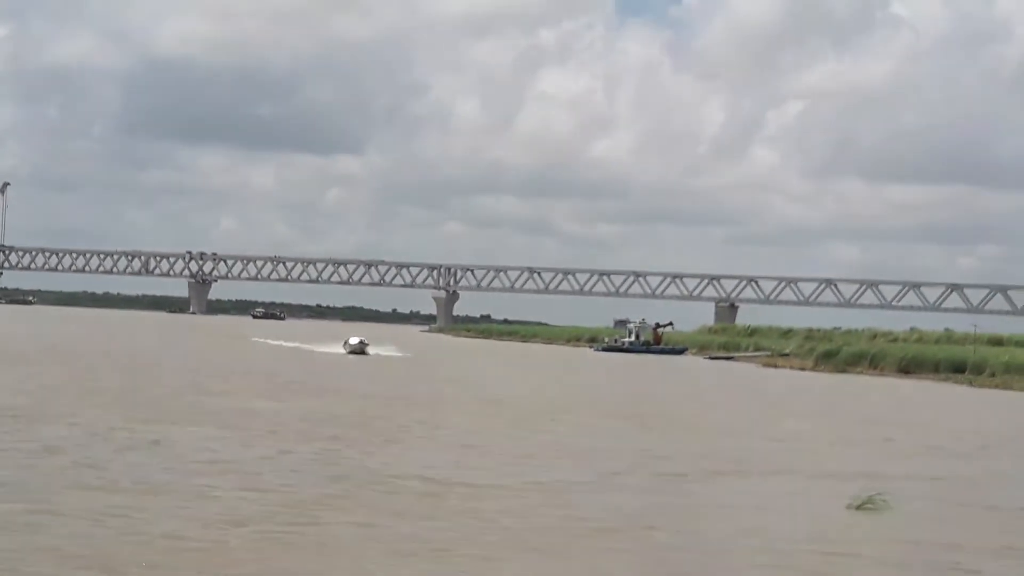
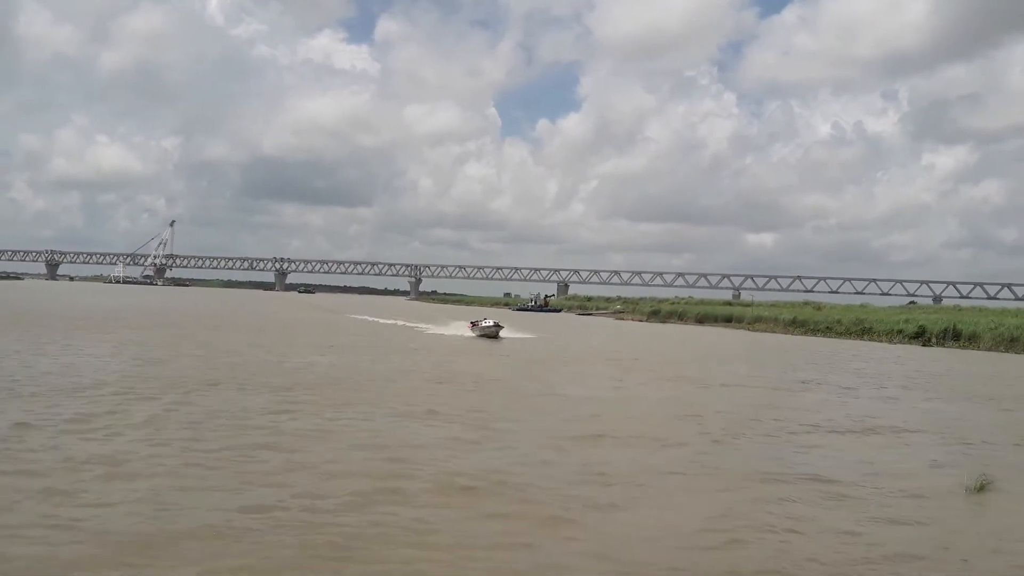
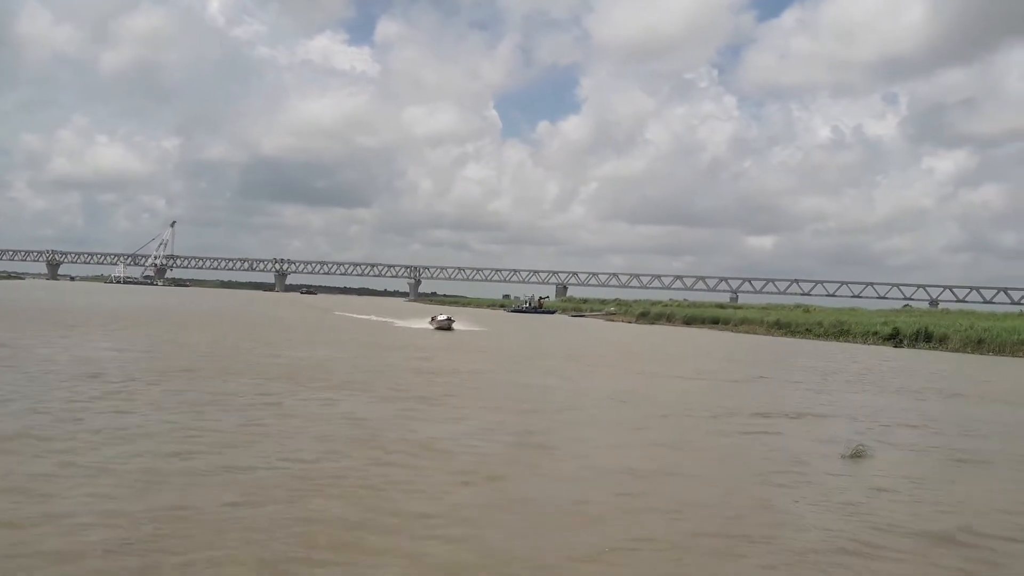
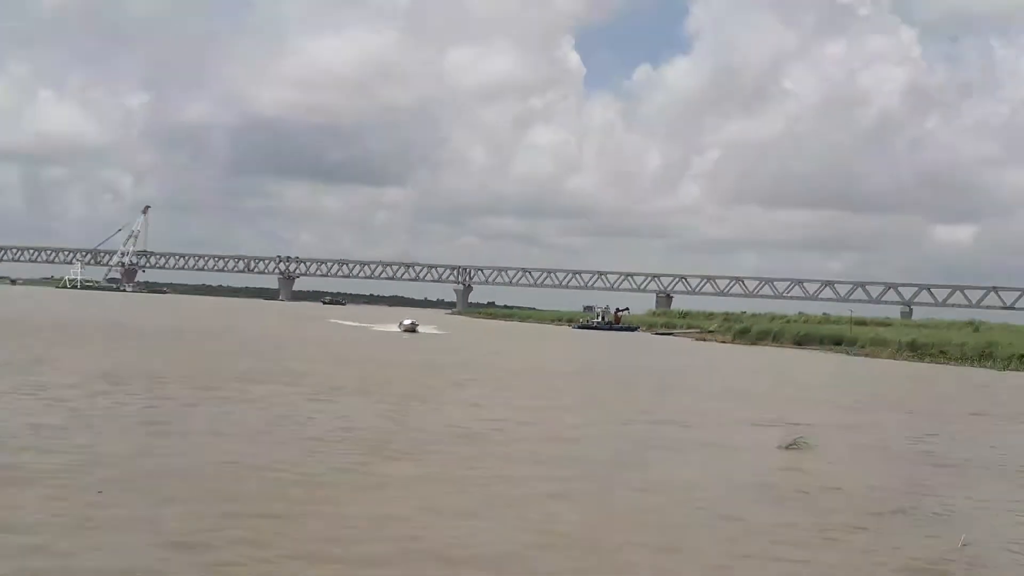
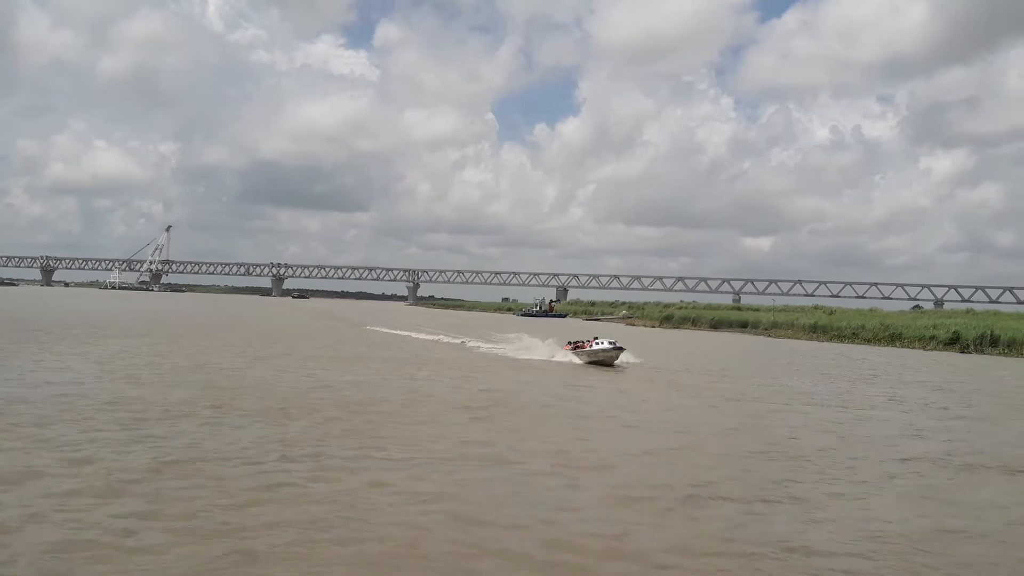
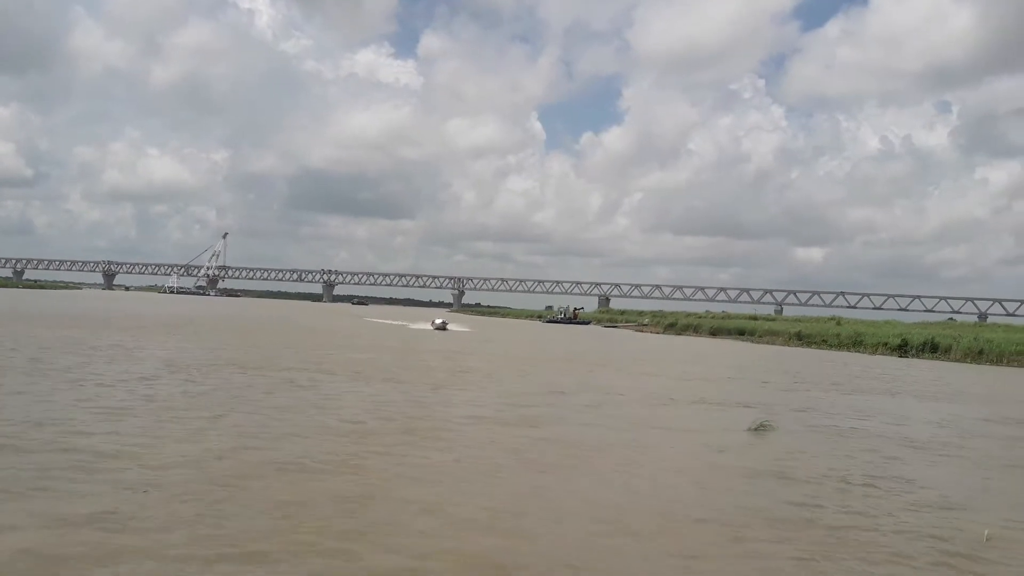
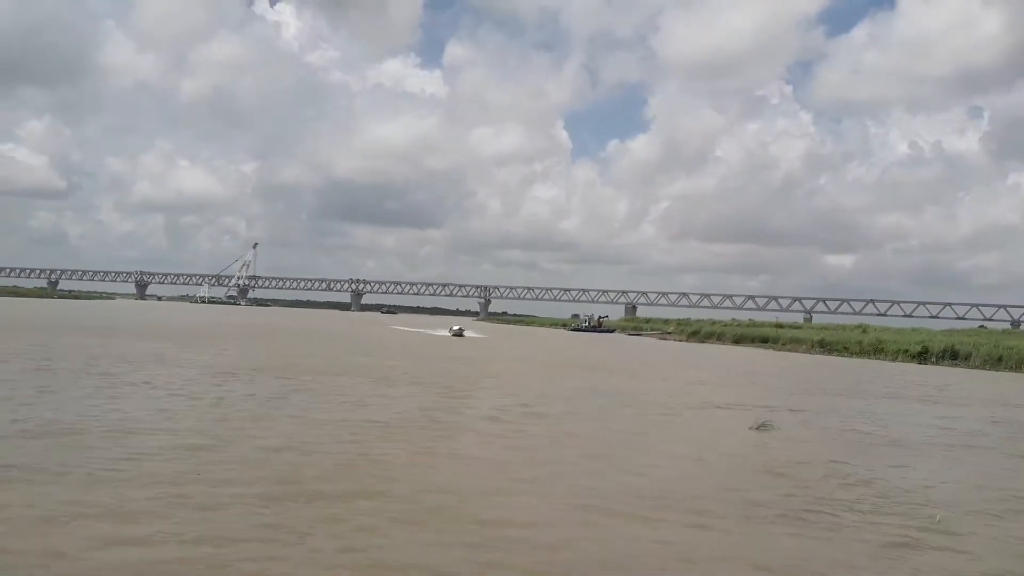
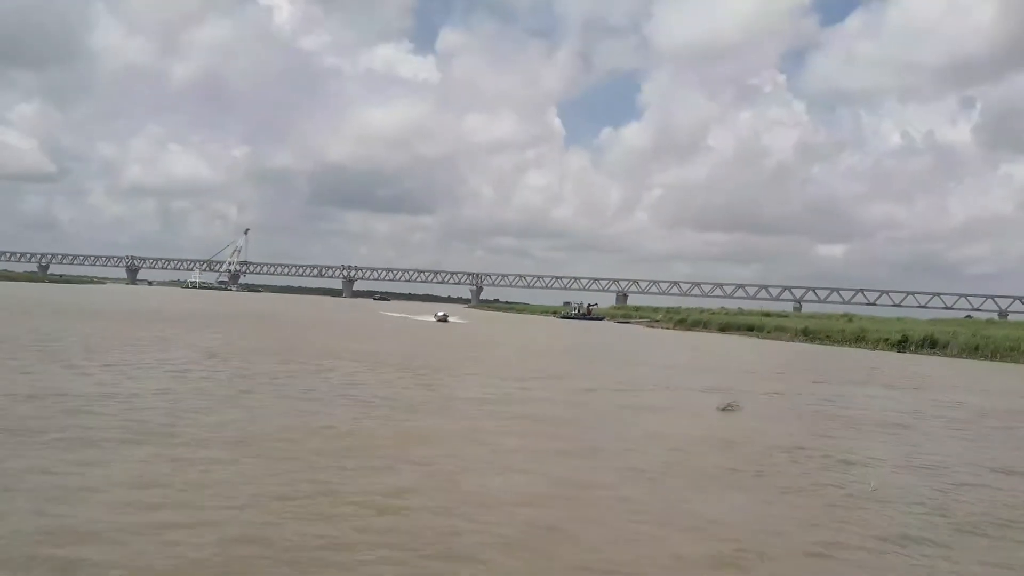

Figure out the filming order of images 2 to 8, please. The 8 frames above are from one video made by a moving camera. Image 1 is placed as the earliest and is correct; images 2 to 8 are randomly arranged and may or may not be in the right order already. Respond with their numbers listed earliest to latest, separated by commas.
4, 8, 7, 6, 3, 2, 5
